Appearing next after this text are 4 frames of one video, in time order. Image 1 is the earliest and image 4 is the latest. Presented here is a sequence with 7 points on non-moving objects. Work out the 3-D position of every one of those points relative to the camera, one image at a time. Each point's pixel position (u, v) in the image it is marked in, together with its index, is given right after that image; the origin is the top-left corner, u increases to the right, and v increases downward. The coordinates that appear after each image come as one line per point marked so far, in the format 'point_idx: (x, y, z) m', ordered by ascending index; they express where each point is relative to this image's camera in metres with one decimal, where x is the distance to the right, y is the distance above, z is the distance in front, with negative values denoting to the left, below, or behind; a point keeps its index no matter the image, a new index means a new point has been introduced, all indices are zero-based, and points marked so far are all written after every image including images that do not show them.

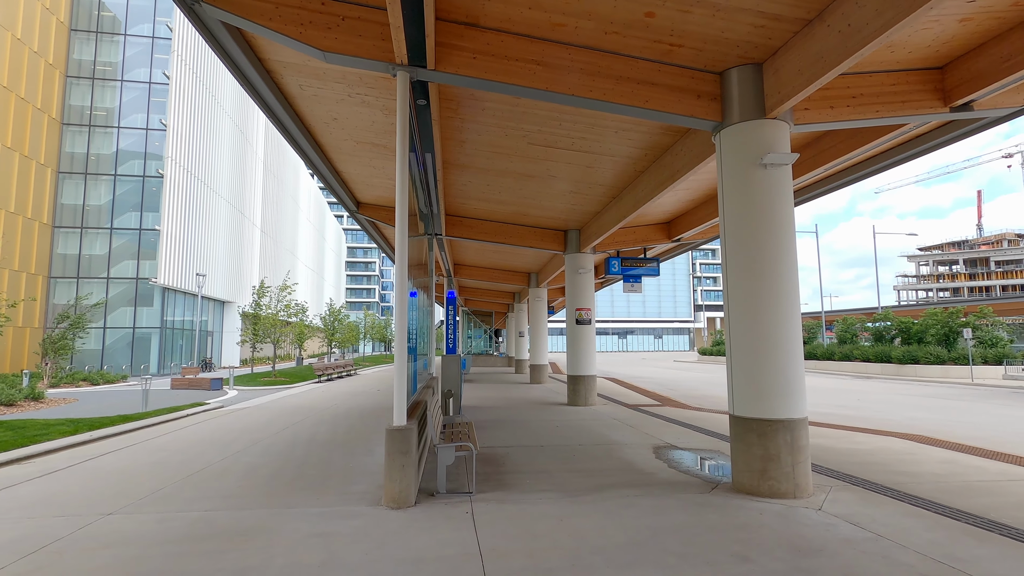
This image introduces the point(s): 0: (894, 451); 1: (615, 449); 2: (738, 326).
0: (+5.8, -2.5, +8.1) m
1: (+1.6, -2.5, +8.4) m
2: (+2.6, -0.4, +6.1) m
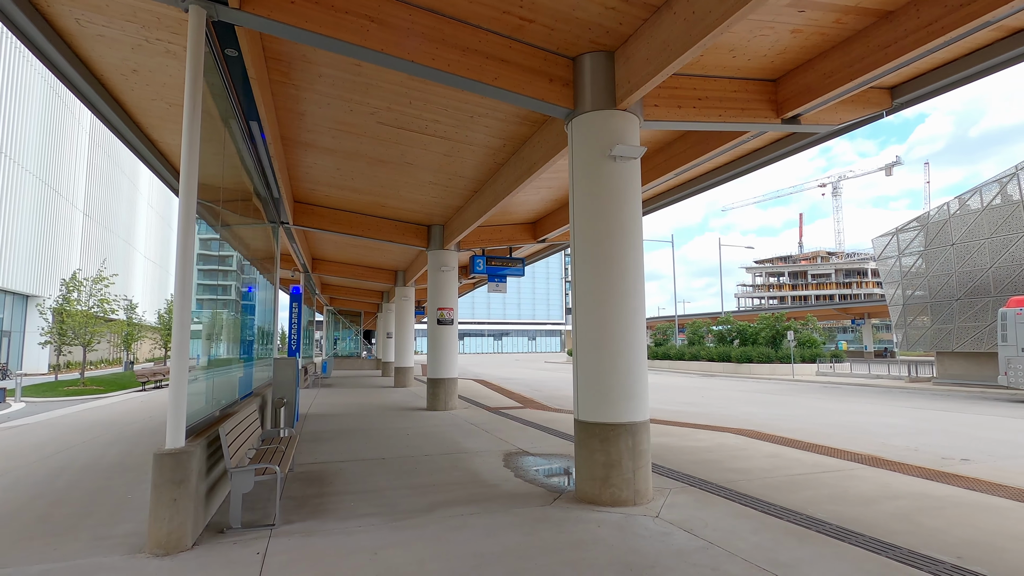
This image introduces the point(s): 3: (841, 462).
0: (+3.4, -2.5, +8.4) m
1: (-0.7, -2.5, +7.8) m
2: (+0.8, -0.4, +5.7) m
3: (+4.5, -2.4, +7.4) m
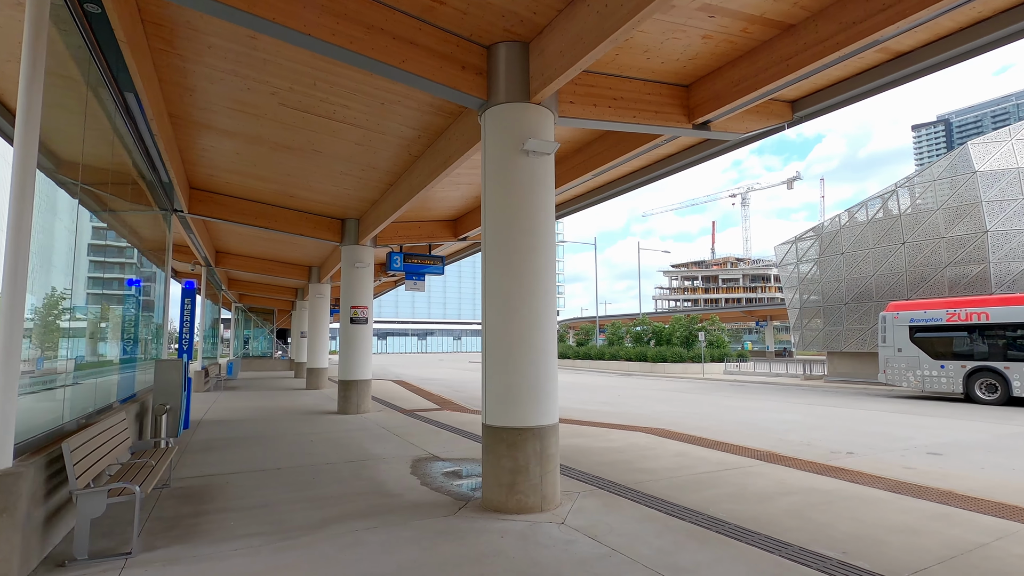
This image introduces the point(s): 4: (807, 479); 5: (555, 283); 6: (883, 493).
0: (+2.0, -2.5, +8.5) m
1: (-2.0, -2.4, +7.3) m
2: (-0.2, -0.4, +5.5) m
3: (+3.3, -2.5, +7.6) m
4: (+3.6, -2.3, +6.5) m
5: (+0.5, +0.1, +5.7) m
6: (+4.1, -2.3, +5.9) m
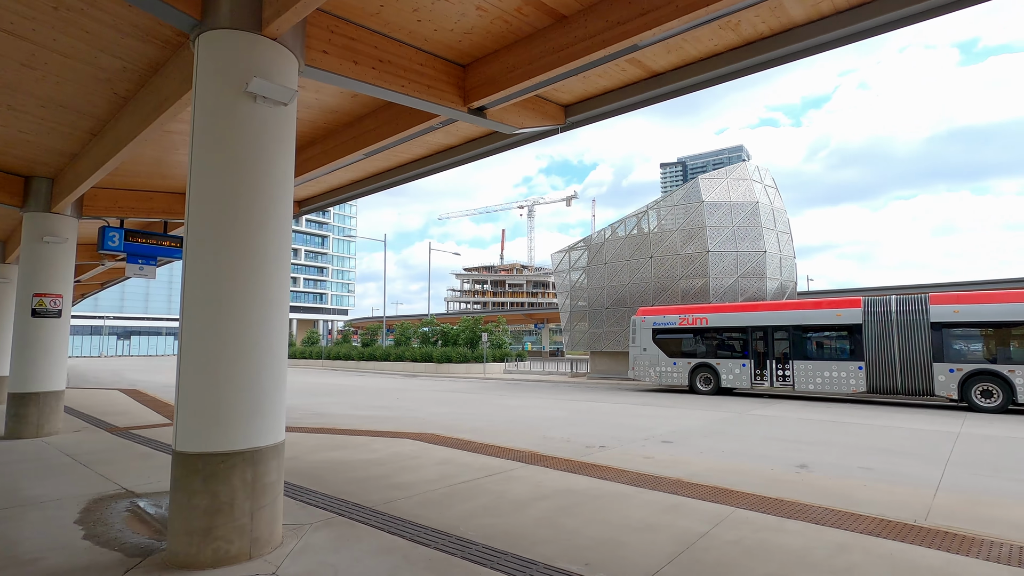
0: (-1.6, -2.5, +7.7) m
1: (-4.9, -2.2, +5.1) m
2: (-2.5, -0.2, +4.1) m
3: (-0.1, -2.4, +7.4) m
4: (+0.6, -2.3, +6.5) m
5: (-1.9, +0.2, +4.5) m
6: (+1.3, -2.3, +6.1) m
